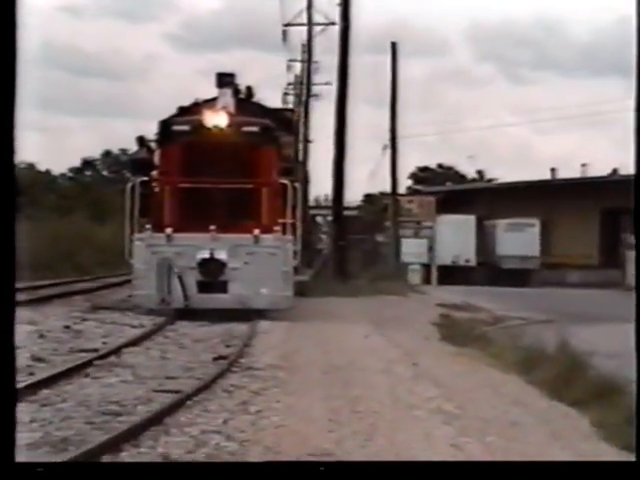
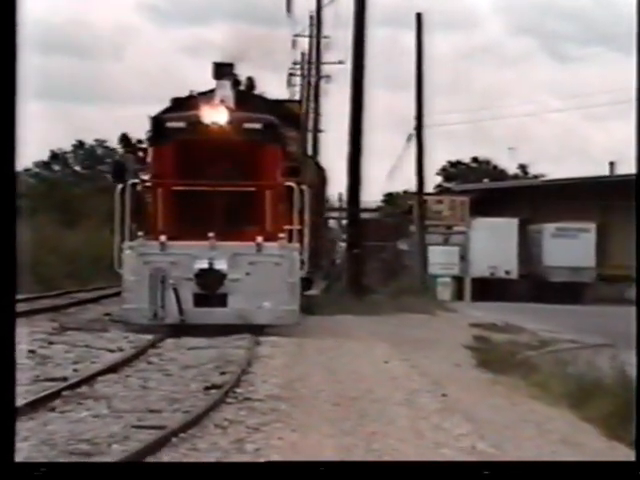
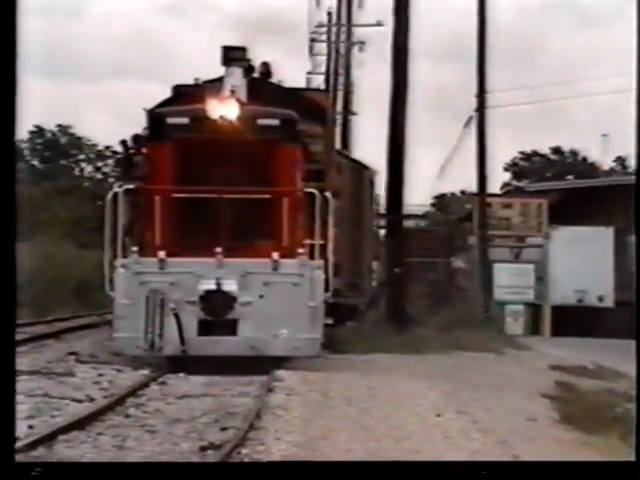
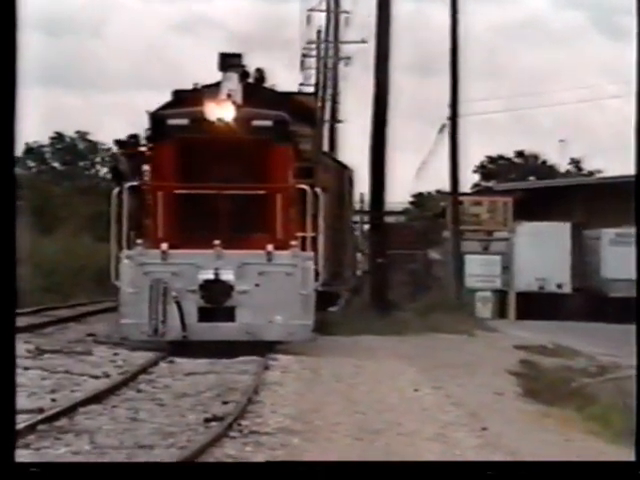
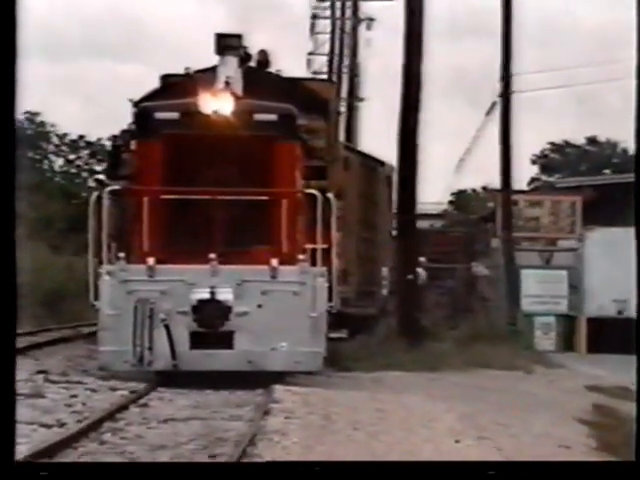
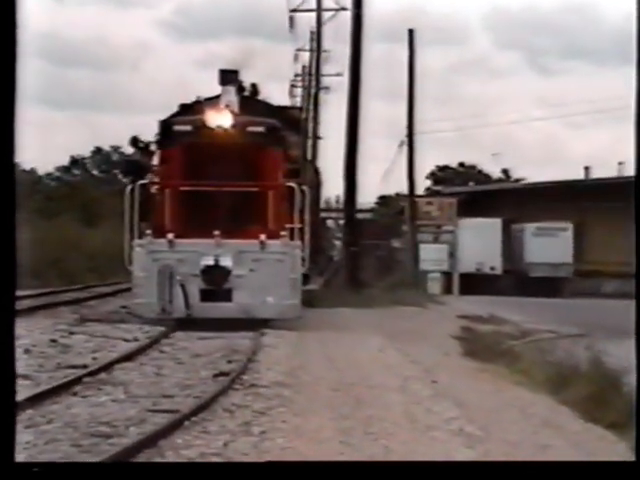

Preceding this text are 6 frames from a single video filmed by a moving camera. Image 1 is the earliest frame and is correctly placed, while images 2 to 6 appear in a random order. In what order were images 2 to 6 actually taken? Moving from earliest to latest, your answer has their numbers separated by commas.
6, 2, 4, 3, 5
